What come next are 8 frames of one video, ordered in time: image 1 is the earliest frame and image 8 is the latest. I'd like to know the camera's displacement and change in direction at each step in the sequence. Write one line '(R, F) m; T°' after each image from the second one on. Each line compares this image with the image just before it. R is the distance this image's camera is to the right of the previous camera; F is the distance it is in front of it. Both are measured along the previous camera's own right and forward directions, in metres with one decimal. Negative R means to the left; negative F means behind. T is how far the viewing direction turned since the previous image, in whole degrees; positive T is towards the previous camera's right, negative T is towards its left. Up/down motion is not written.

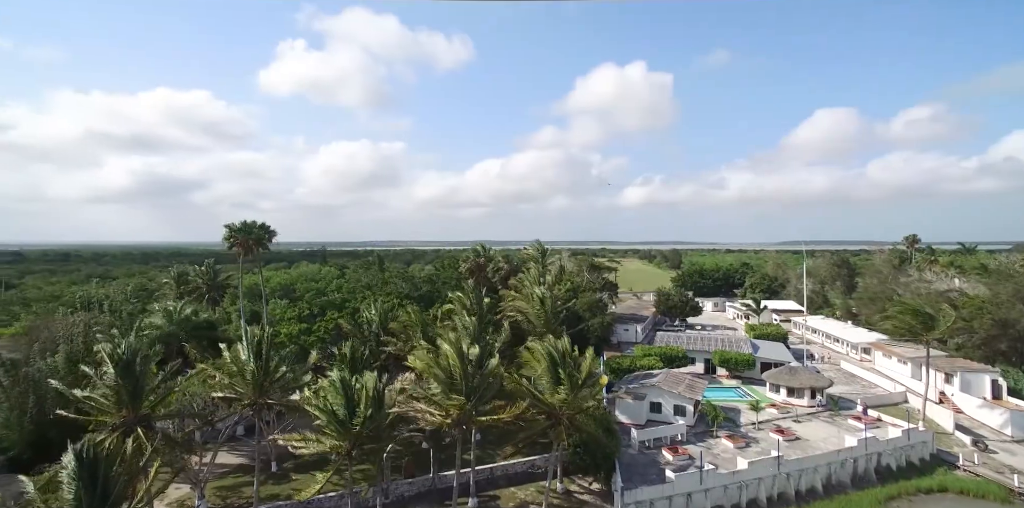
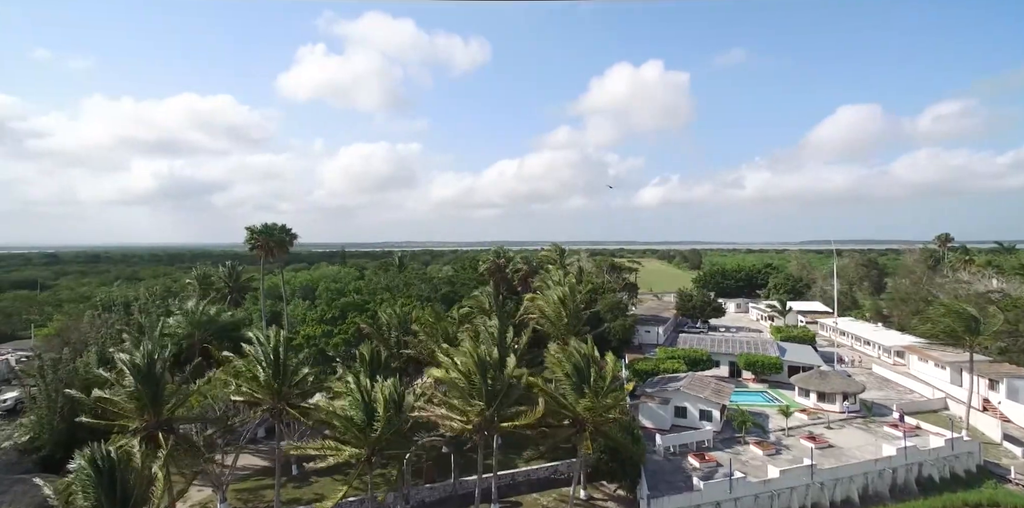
(-0.1, +0.6) m; -2°
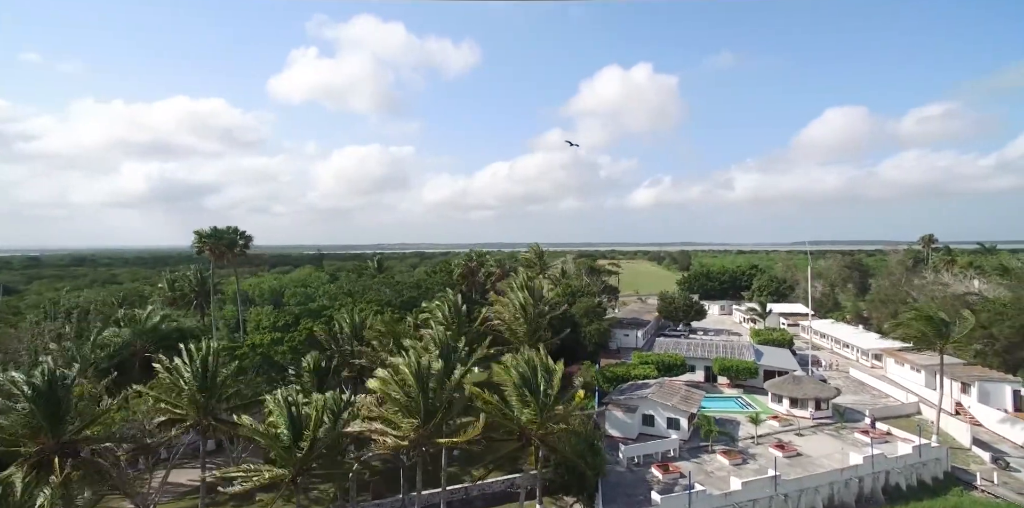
(+1.7, +1.0) m; +1°
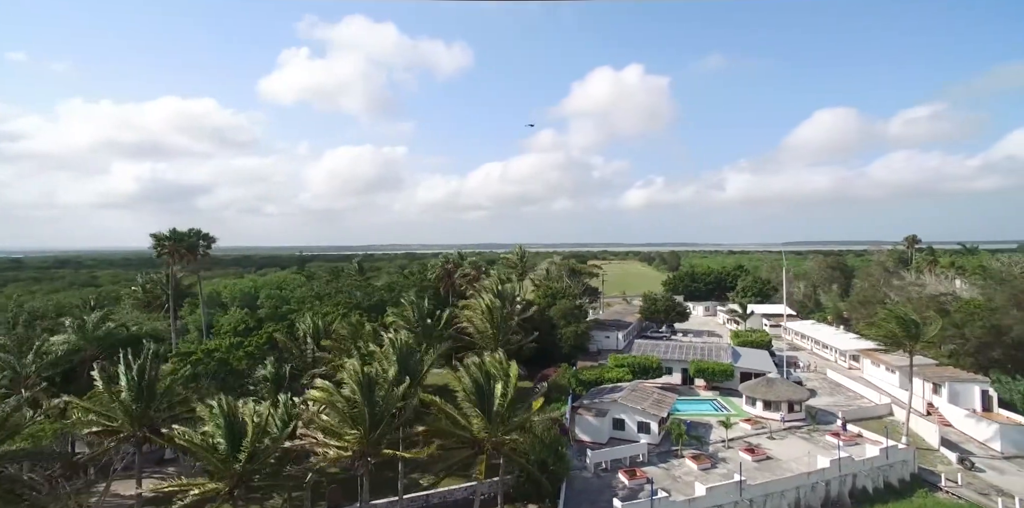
(+1.3, +0.5) m; +1°
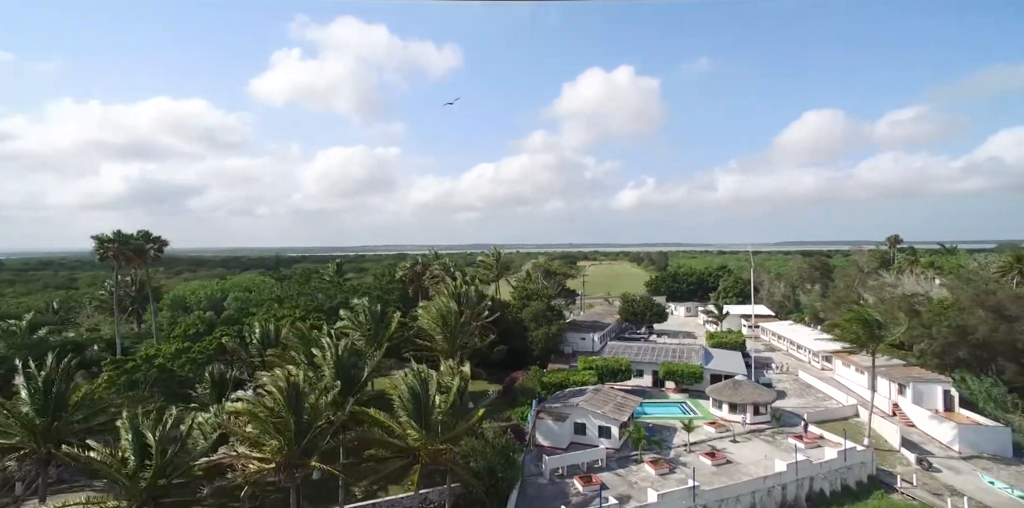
(+1.8, +0.5) m; +1°
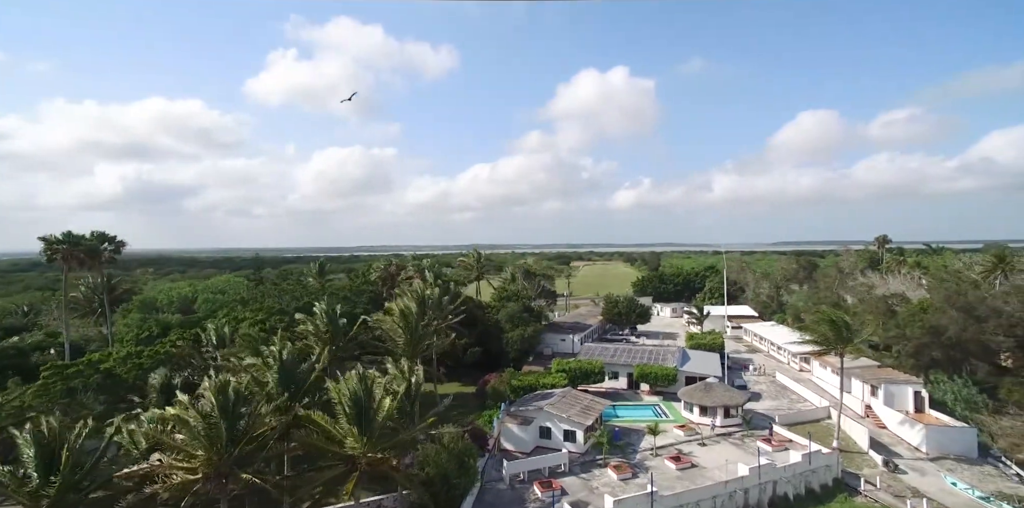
(+1.7, +0.5) m; +1°
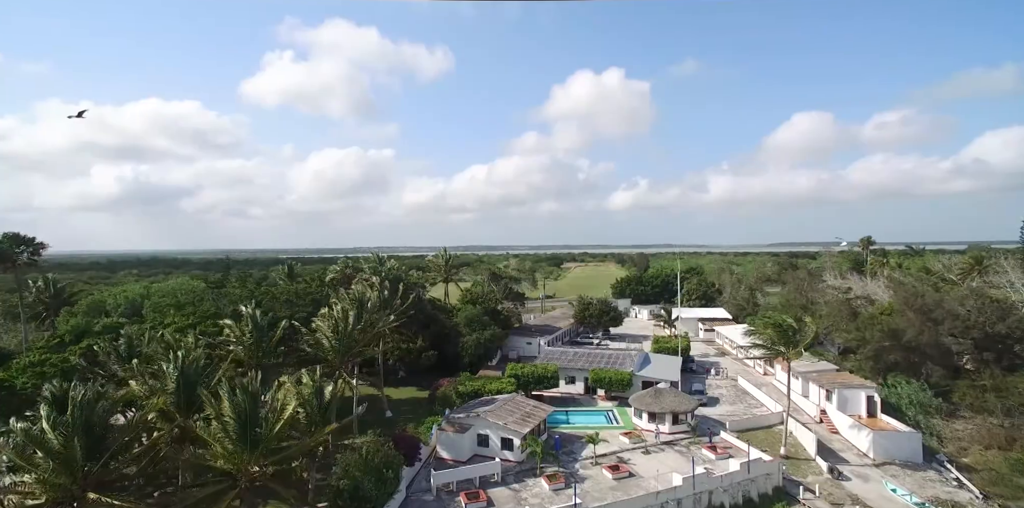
(+3.1, +1.0) m; +1°
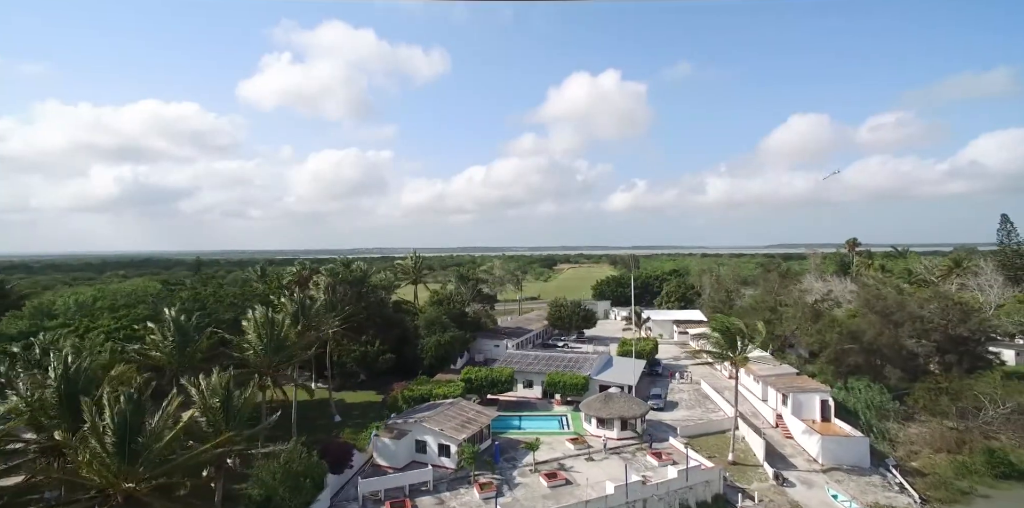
(+3.0, +0.8) m; +1°
